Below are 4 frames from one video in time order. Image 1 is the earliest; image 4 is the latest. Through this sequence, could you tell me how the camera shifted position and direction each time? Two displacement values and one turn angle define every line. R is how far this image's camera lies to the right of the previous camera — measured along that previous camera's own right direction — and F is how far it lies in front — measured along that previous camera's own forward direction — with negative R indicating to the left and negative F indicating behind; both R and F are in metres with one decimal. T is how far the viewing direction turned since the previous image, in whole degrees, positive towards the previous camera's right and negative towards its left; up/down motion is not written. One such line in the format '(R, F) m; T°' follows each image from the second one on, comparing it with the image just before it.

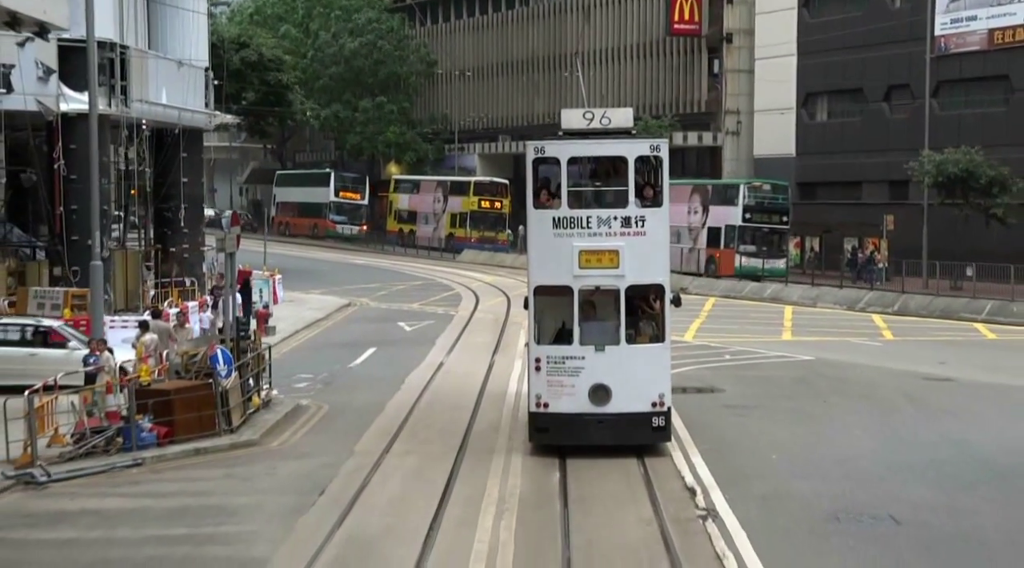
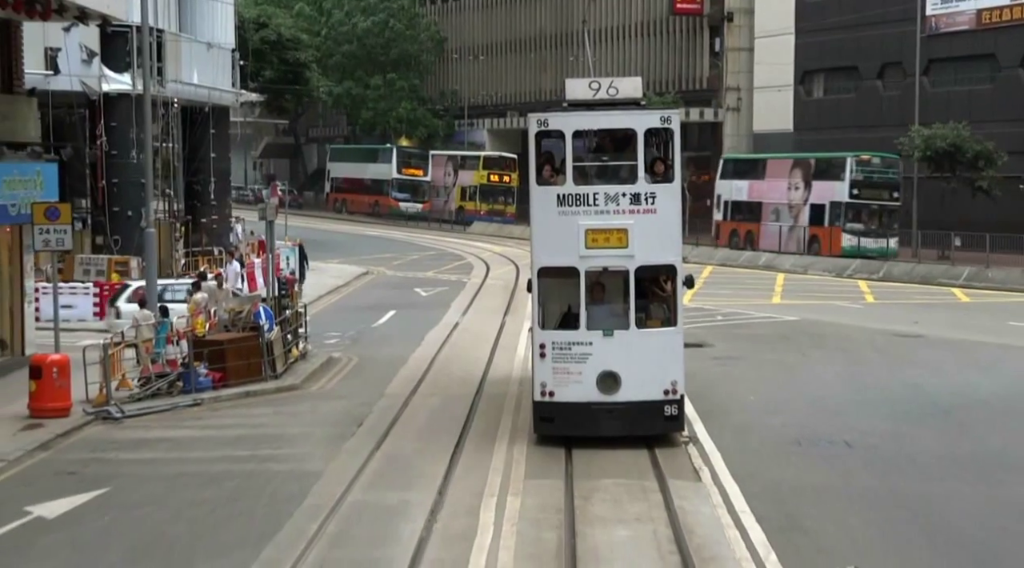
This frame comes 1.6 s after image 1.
(-0.1, -2.2) m; 0°
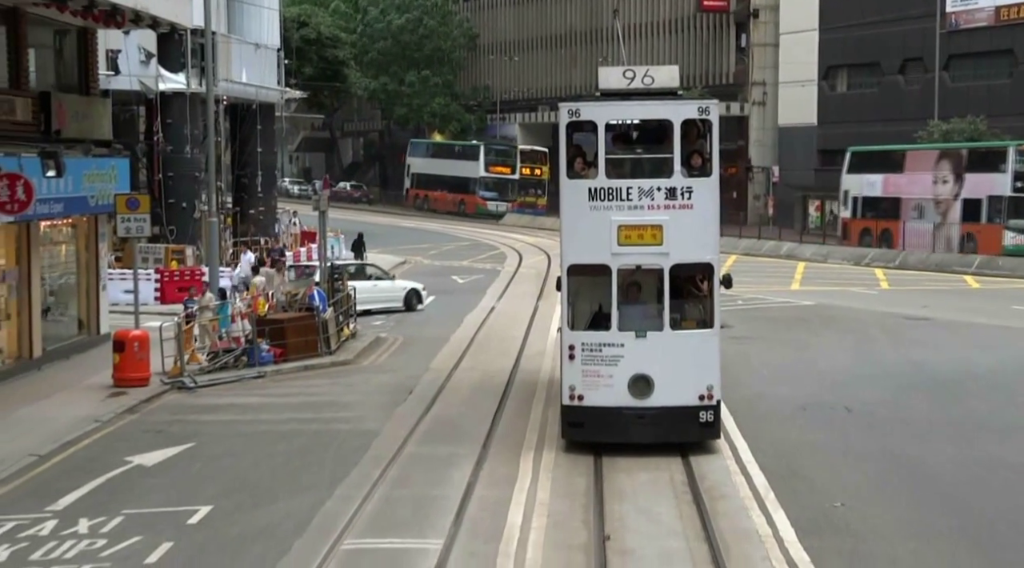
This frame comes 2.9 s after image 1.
(-0.1, -1.7) m; -1°
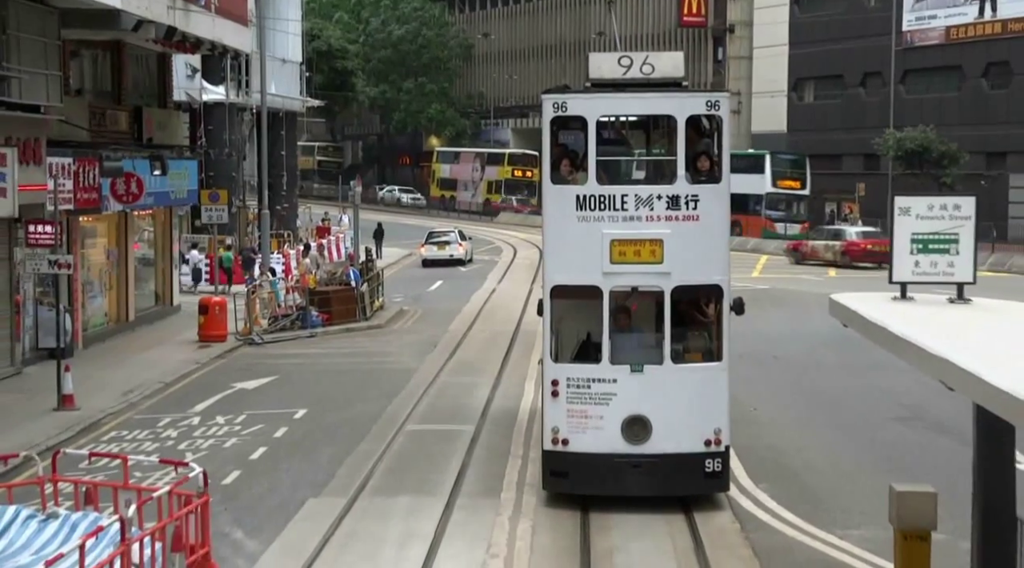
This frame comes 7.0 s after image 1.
(-0.3, -4.8) m; +1°
